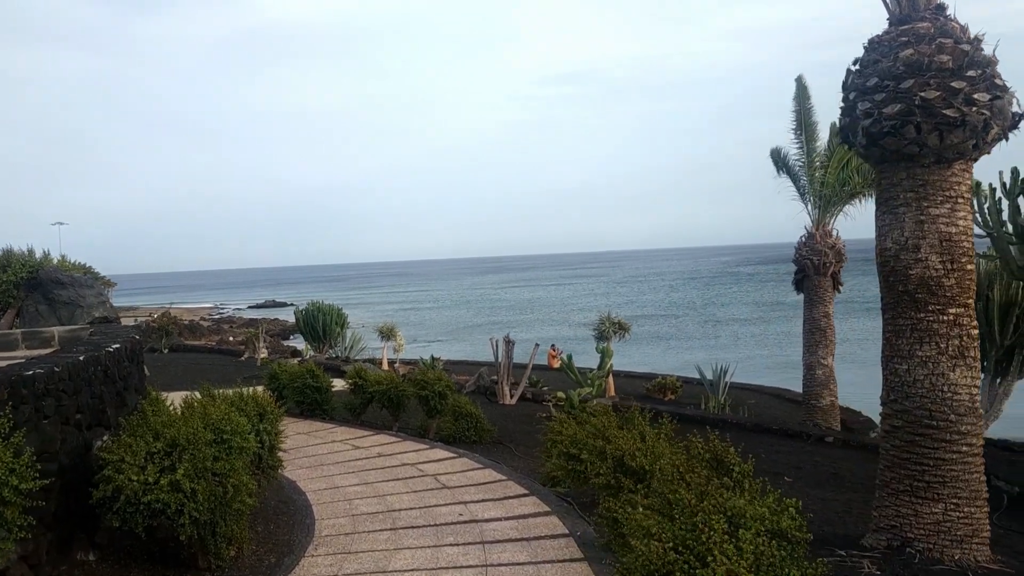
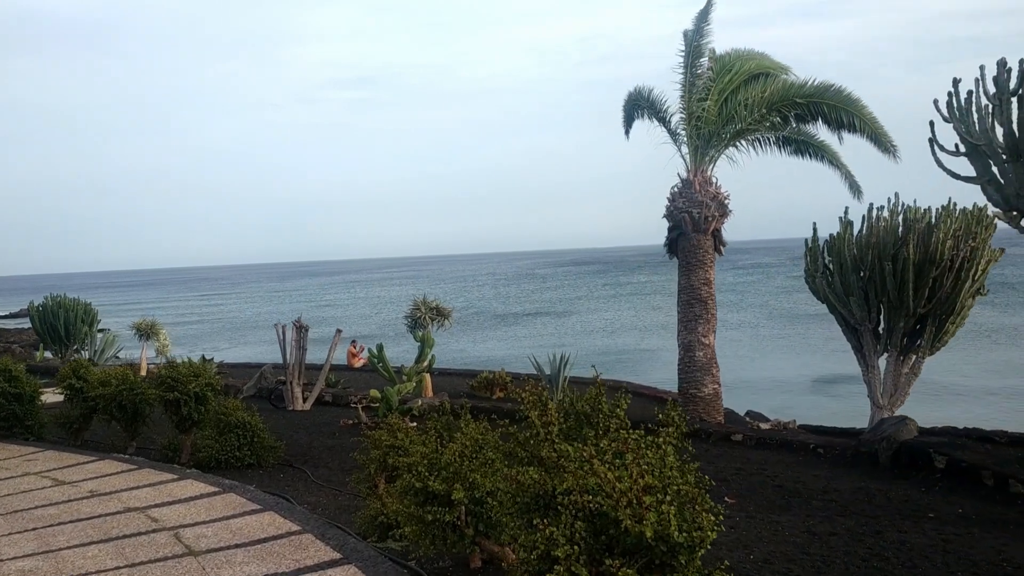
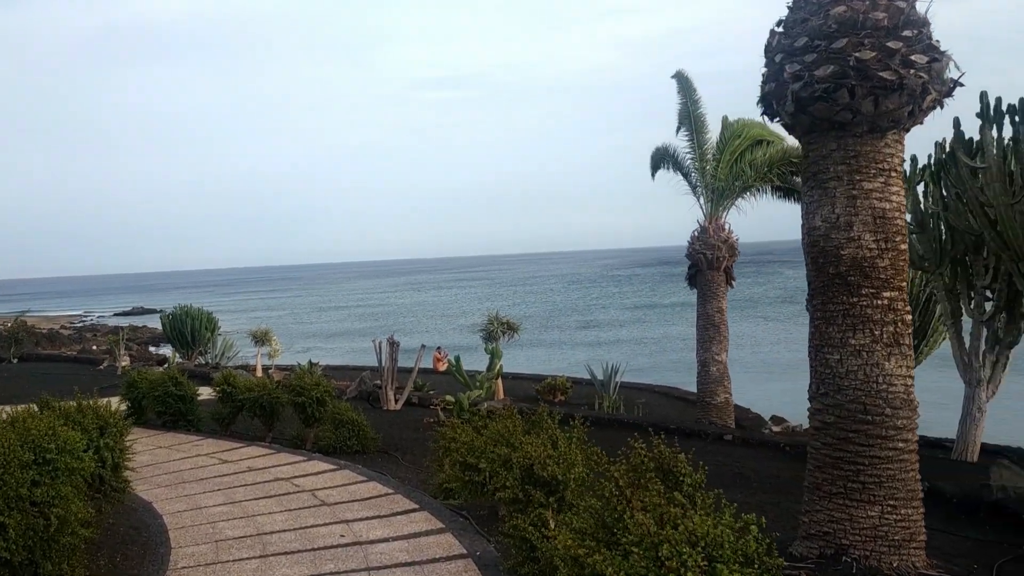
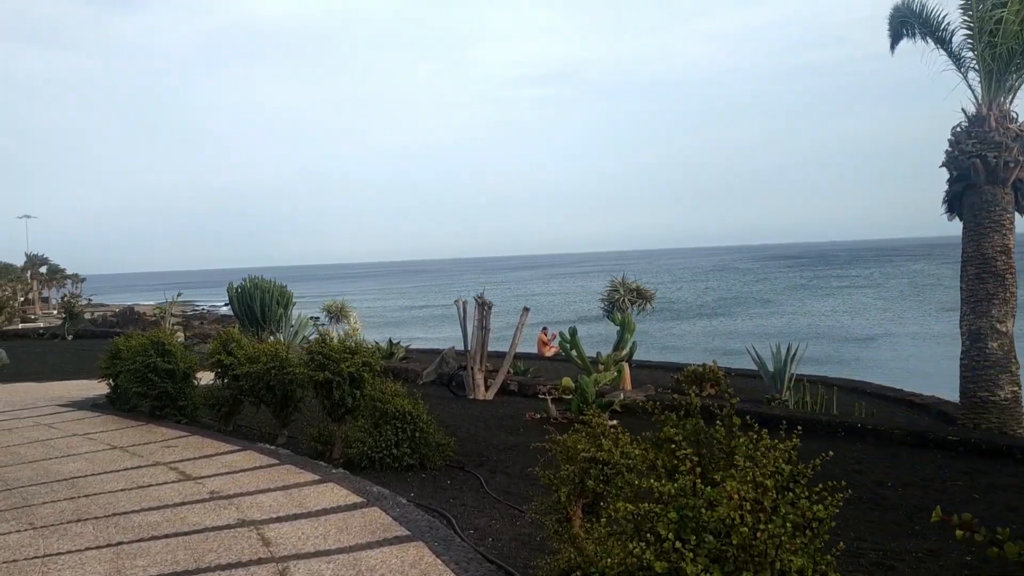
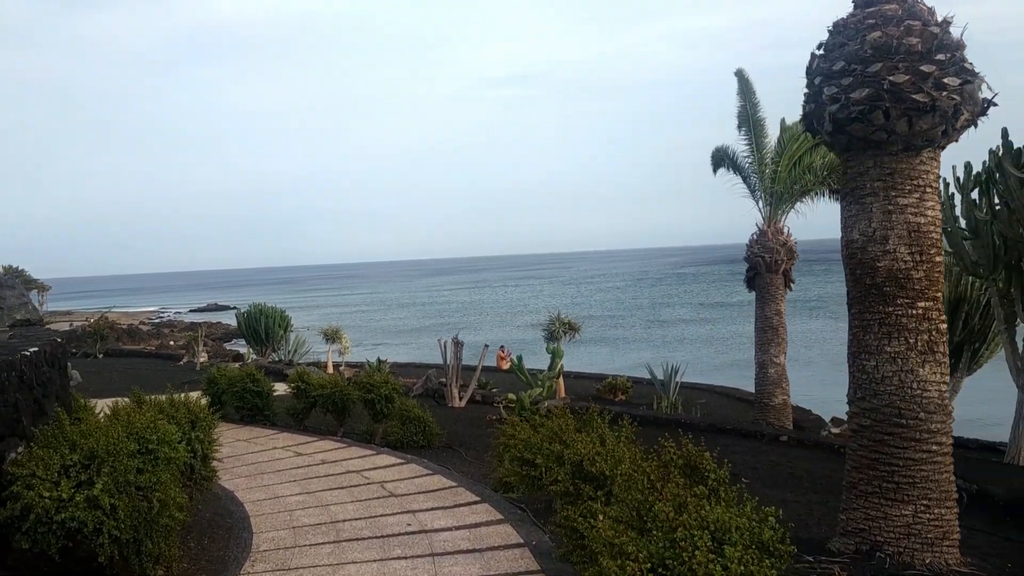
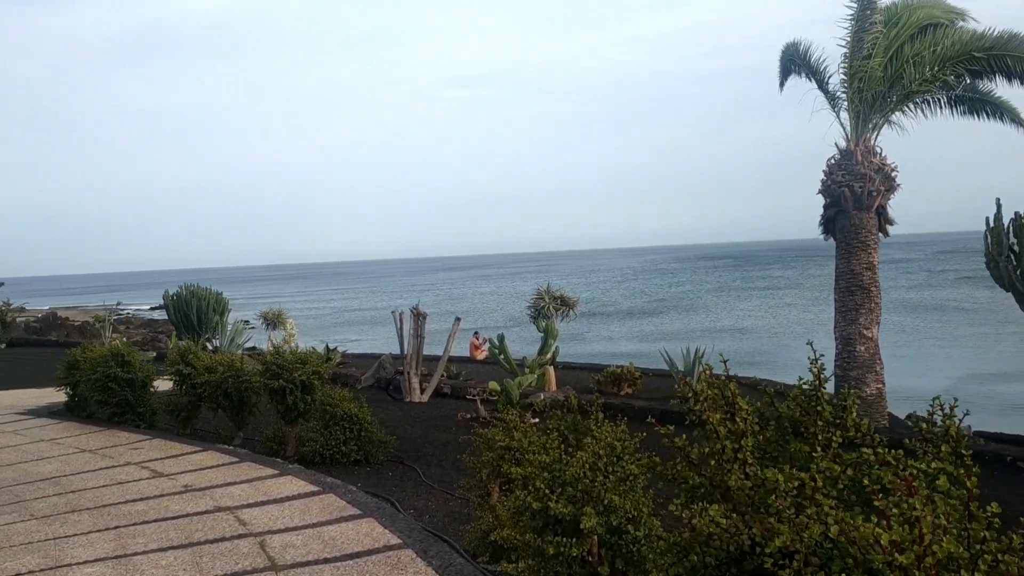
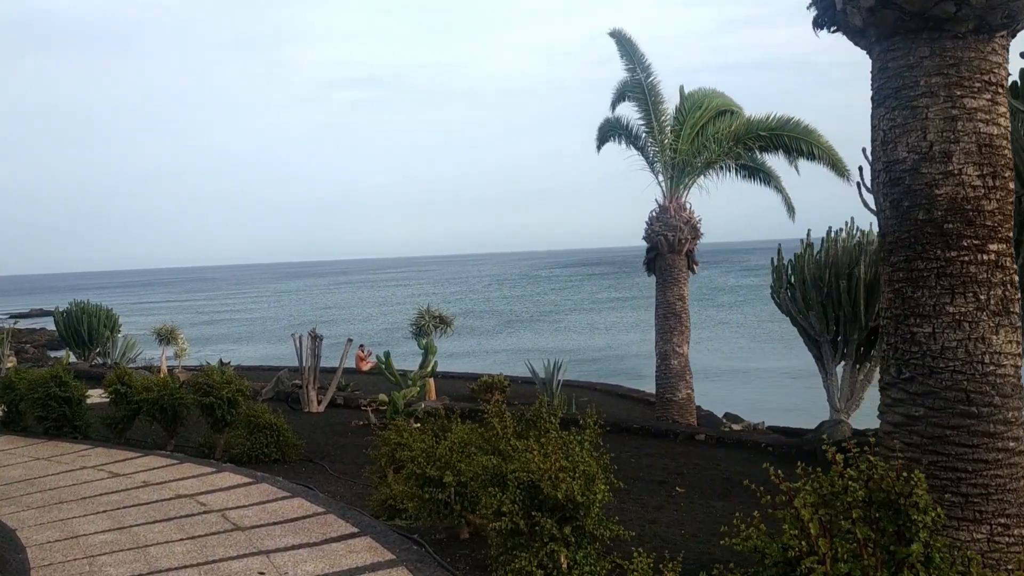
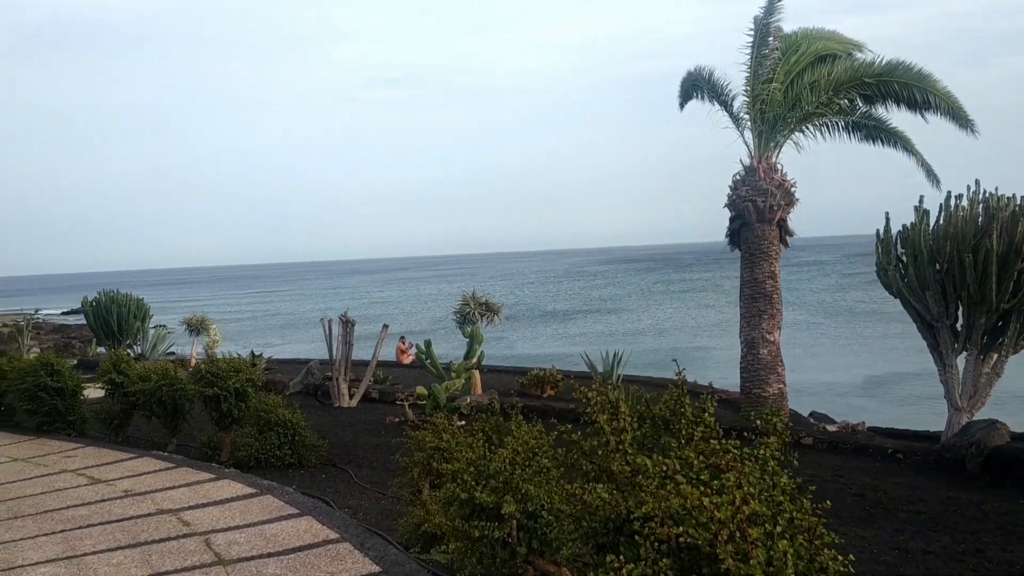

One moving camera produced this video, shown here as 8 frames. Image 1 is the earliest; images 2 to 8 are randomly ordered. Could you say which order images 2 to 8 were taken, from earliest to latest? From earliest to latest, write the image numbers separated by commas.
5, 3, 7, 2, 8, 6, 4
